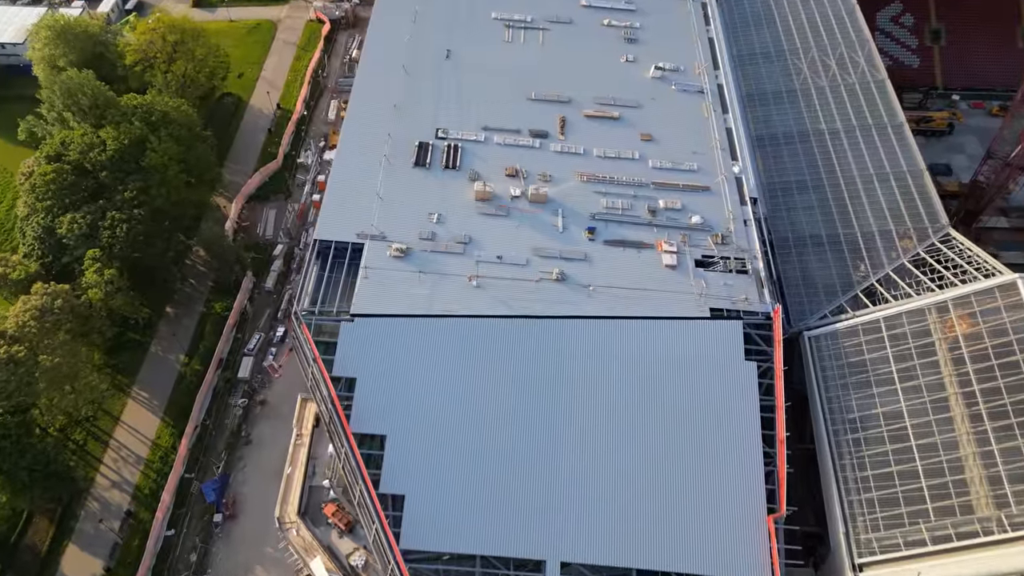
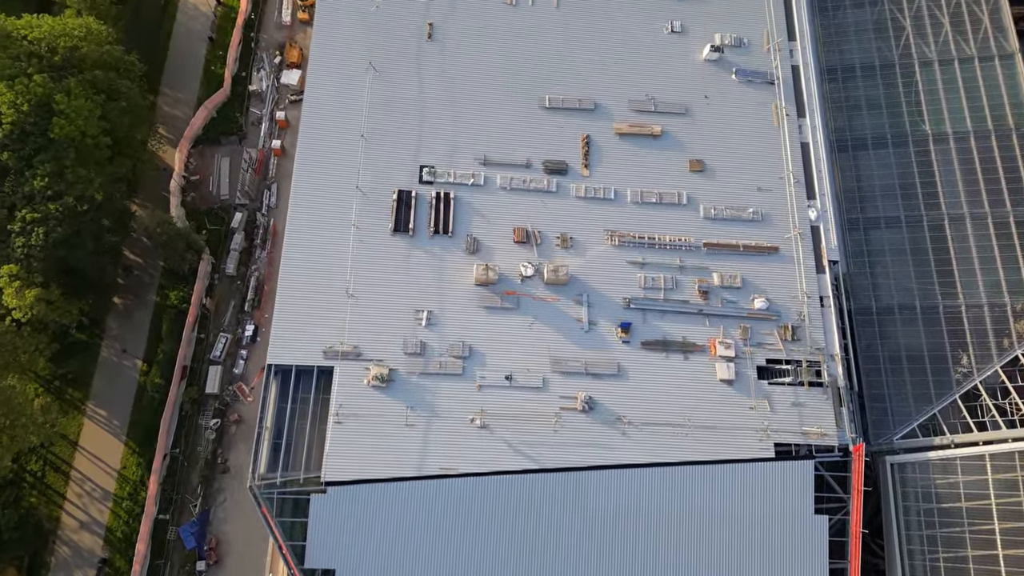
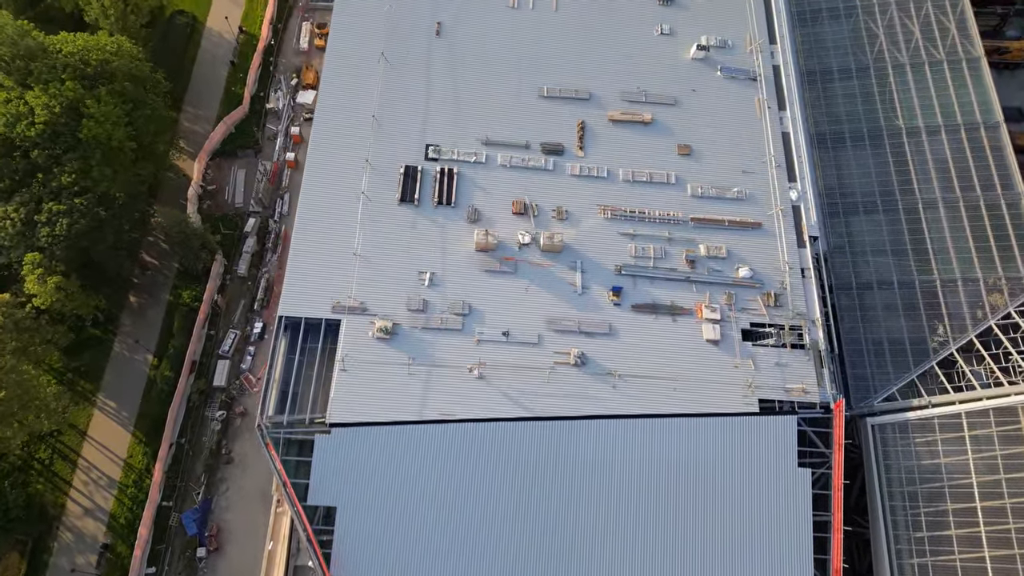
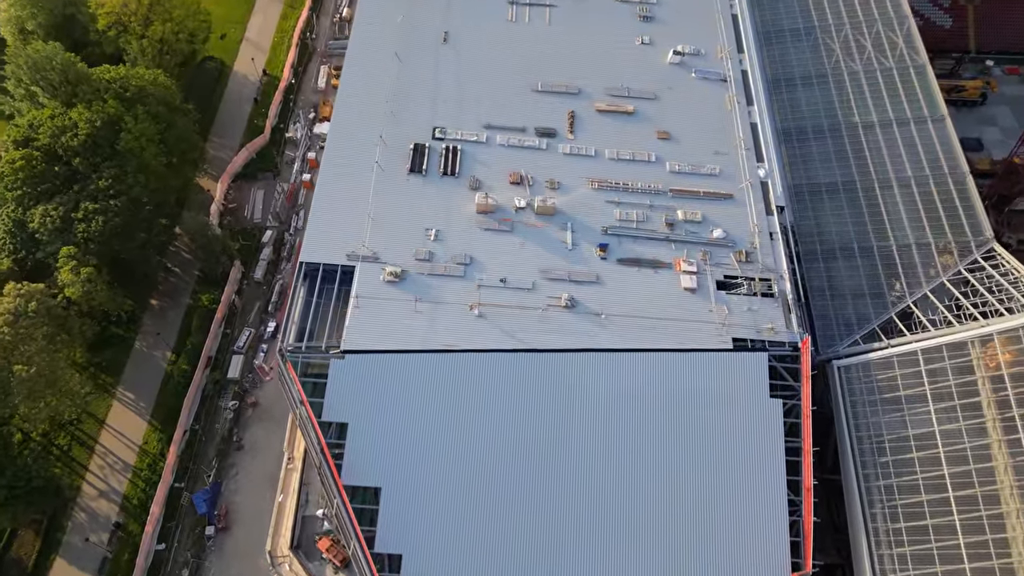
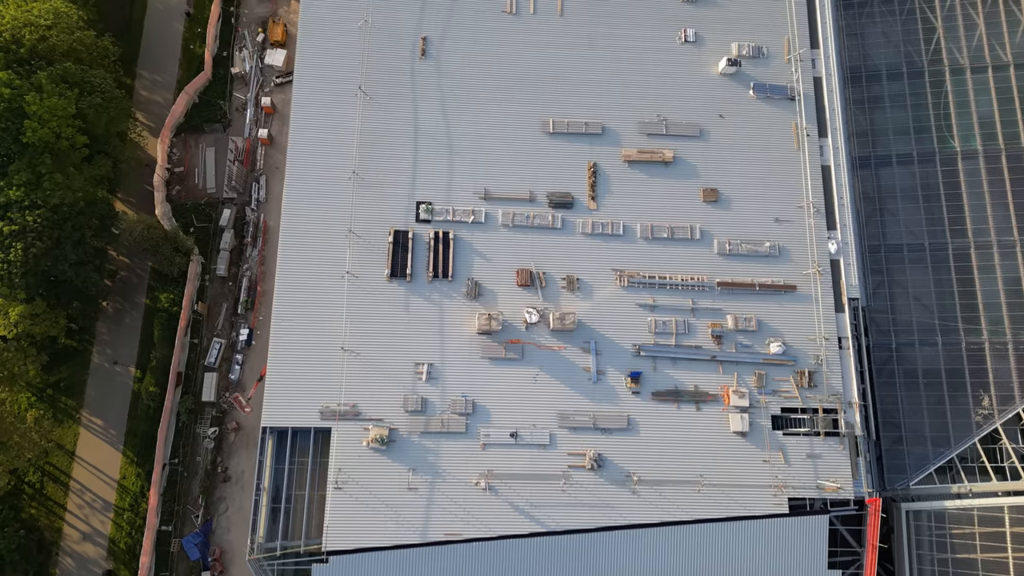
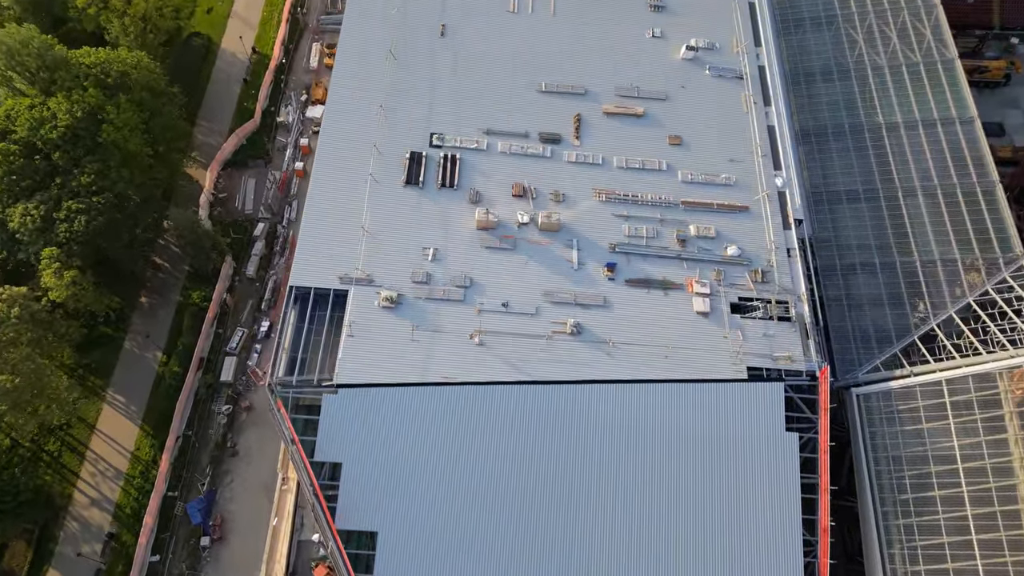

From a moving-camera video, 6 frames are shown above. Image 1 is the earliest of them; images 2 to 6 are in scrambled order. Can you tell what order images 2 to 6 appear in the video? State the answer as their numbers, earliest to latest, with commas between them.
4, 6, 3, 2, 5
